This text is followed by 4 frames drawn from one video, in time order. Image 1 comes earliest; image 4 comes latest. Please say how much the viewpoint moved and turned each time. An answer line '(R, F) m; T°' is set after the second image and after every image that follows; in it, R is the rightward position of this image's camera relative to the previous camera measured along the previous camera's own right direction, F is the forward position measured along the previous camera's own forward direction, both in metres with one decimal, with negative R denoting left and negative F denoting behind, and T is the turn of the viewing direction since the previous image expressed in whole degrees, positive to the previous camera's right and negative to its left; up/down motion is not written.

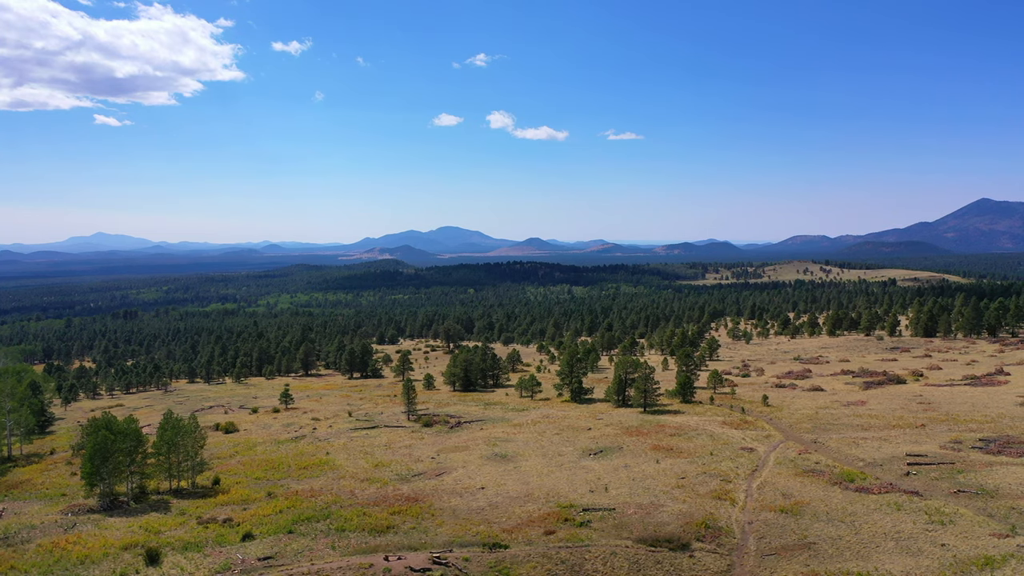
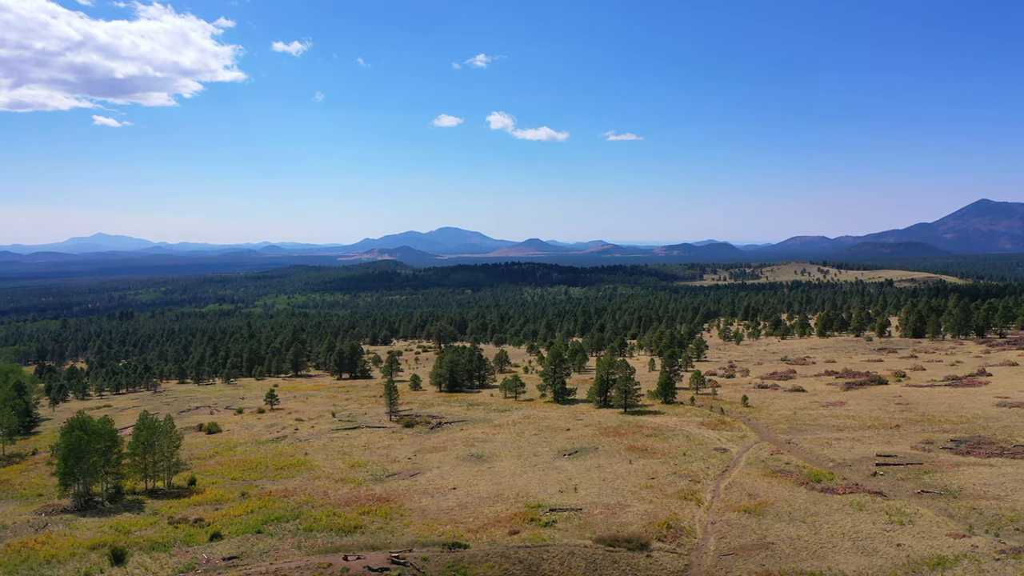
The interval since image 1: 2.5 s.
(+3.0, -0.2) m; 0°
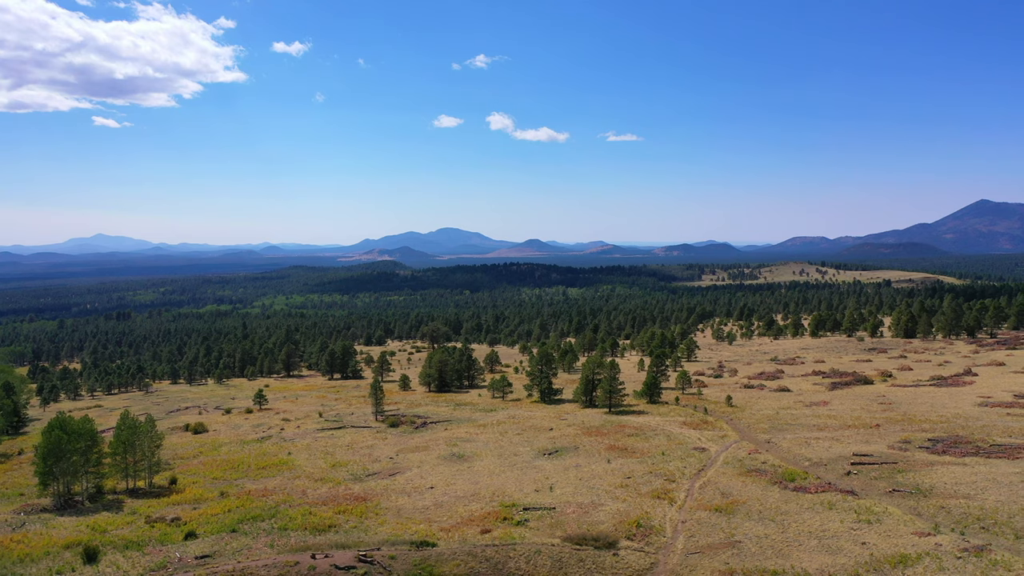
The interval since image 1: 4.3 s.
(+2.4, -0.2) m; 0°
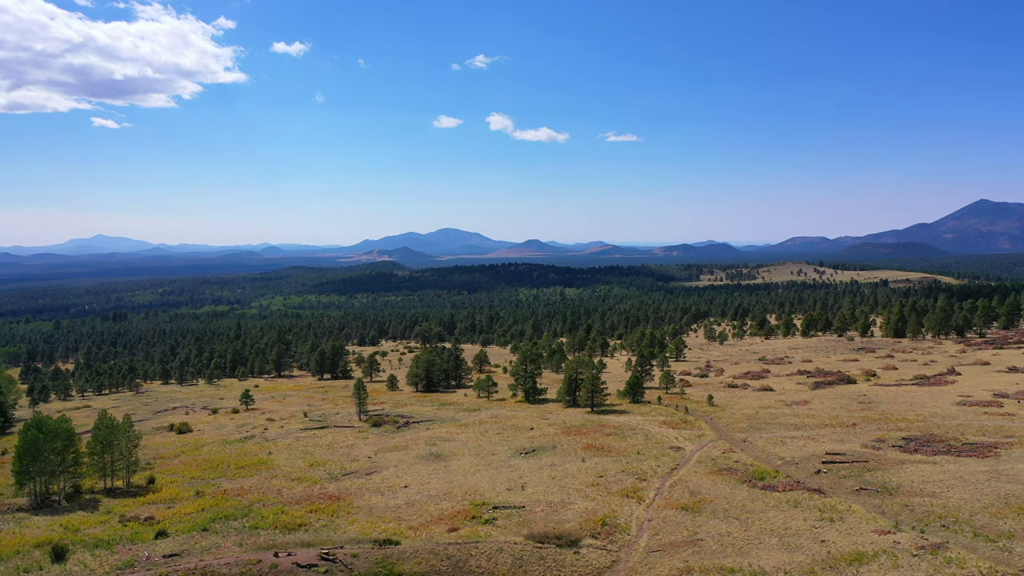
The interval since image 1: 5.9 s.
(+2.8, -0.2) m; 0°
